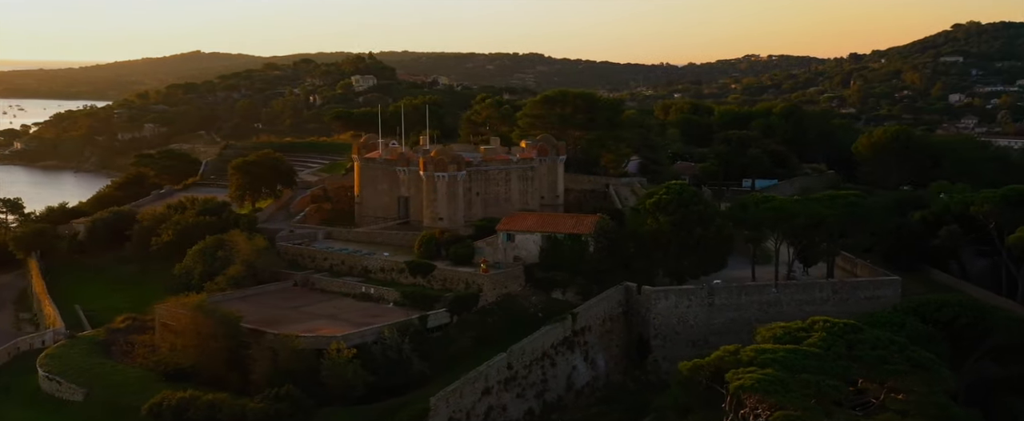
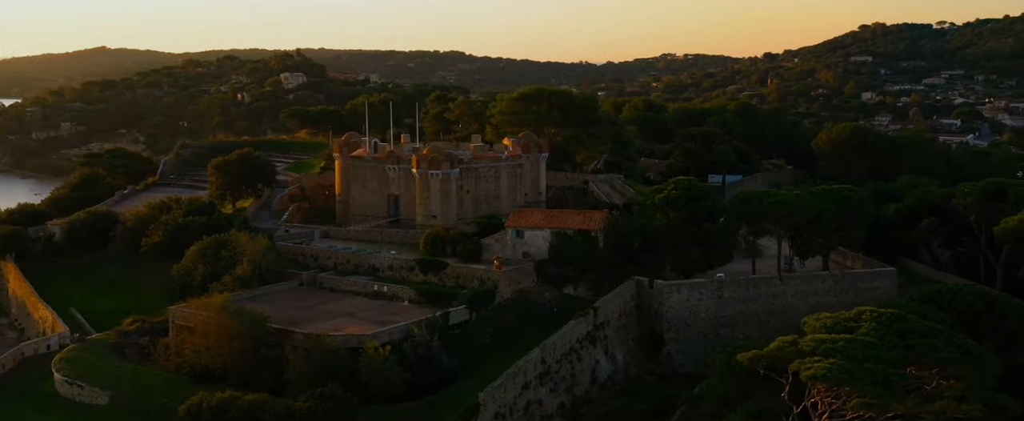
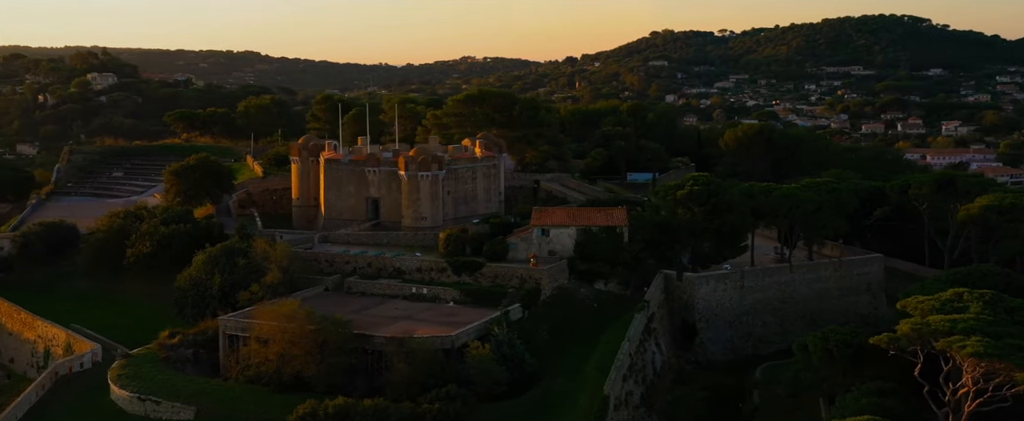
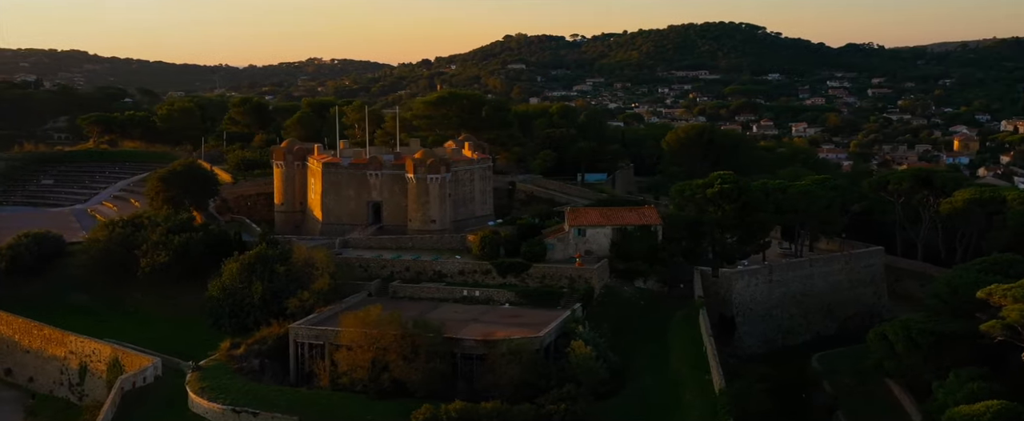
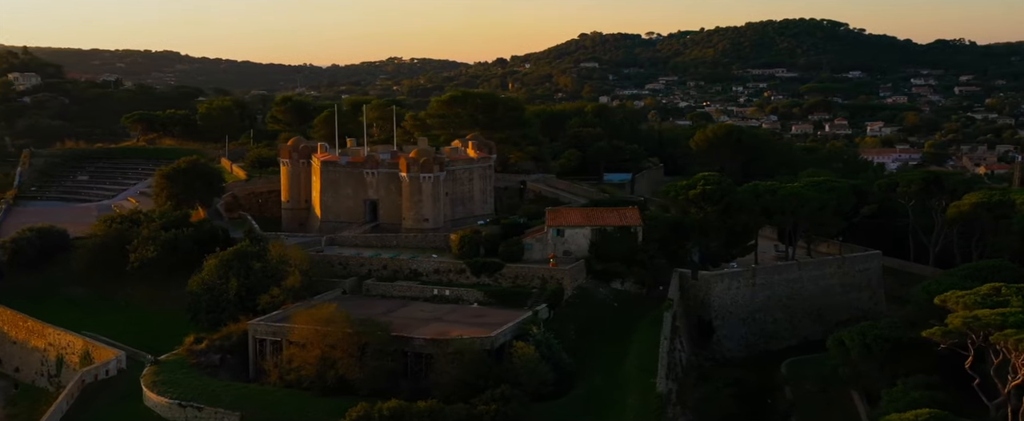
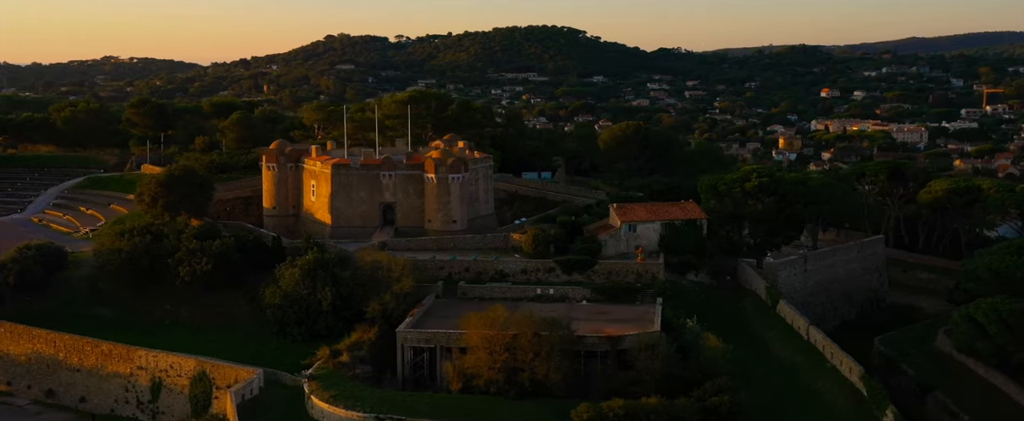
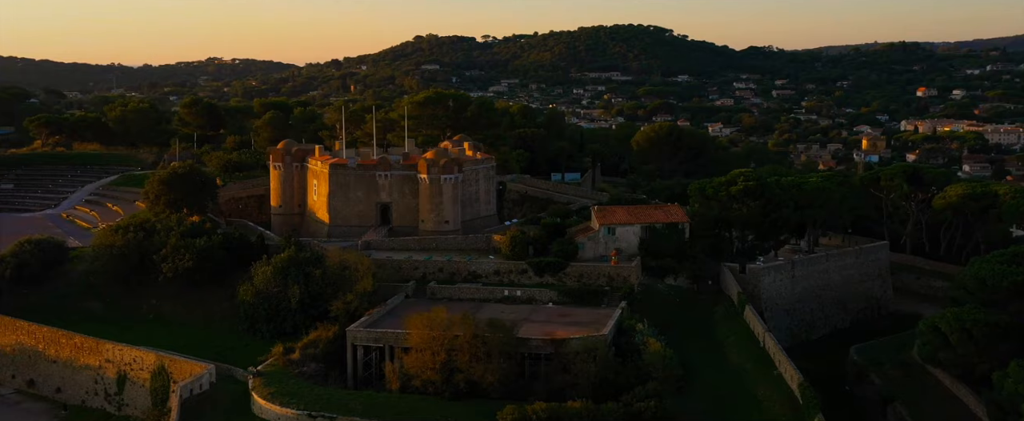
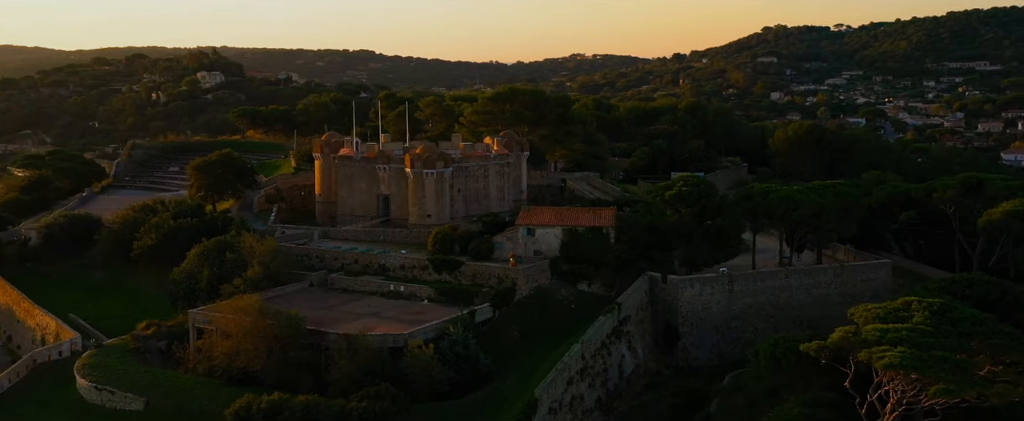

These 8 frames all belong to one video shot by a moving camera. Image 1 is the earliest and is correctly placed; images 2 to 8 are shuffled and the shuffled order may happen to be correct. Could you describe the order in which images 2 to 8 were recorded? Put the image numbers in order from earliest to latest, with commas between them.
2, 8, 3, 5, 4, 7, 6
